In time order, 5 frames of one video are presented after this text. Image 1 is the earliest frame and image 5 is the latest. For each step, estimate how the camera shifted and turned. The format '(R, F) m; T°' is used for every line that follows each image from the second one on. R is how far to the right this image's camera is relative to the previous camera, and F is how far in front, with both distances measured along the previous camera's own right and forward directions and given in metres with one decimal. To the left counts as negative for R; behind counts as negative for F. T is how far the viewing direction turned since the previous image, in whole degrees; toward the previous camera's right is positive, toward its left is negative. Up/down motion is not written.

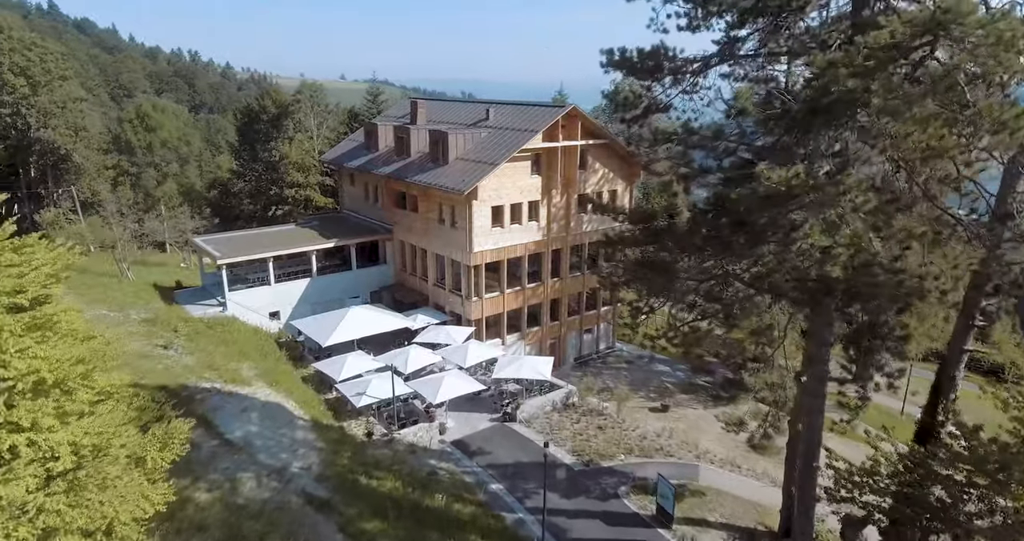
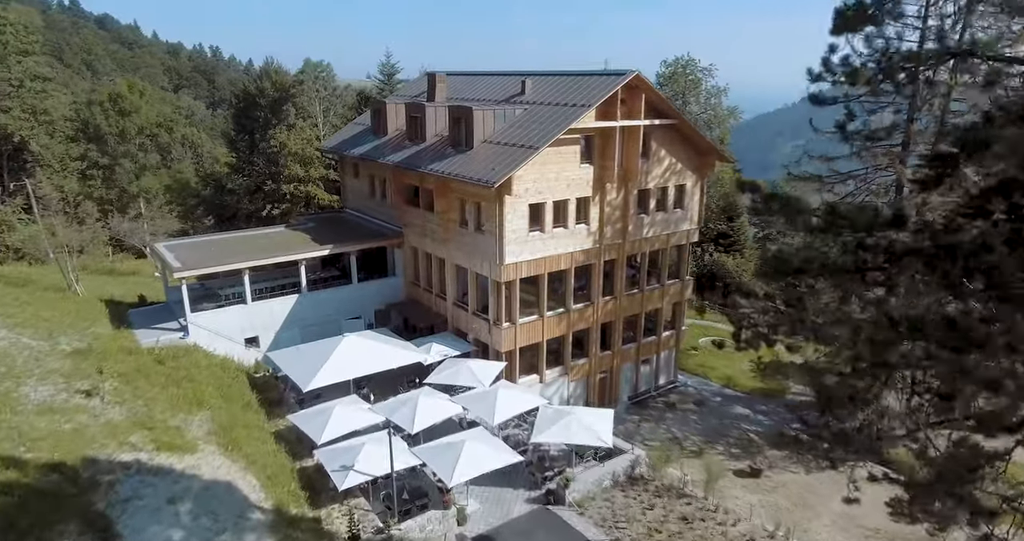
(-0.7, +7.5) m; -2°
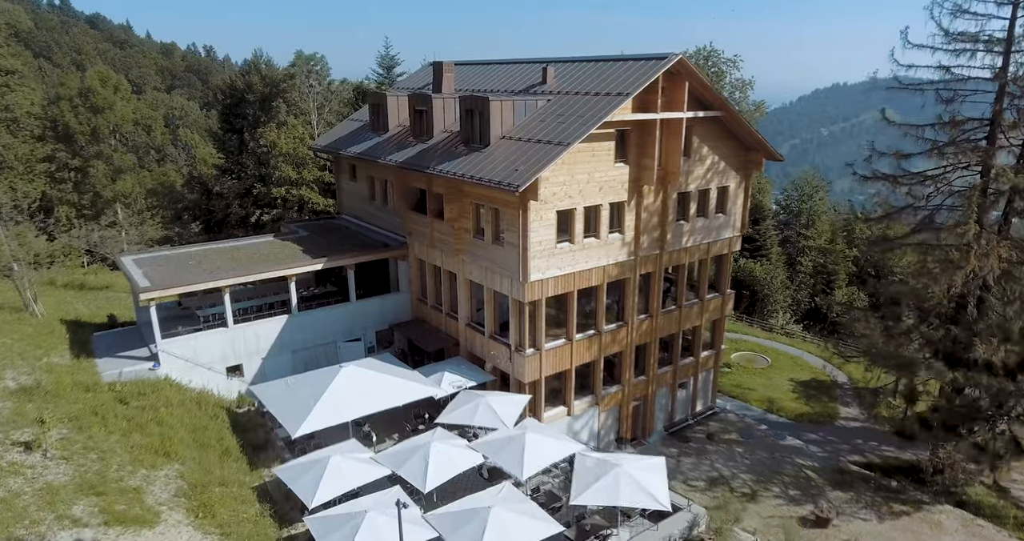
(-0.9, +3.5) m; 0°
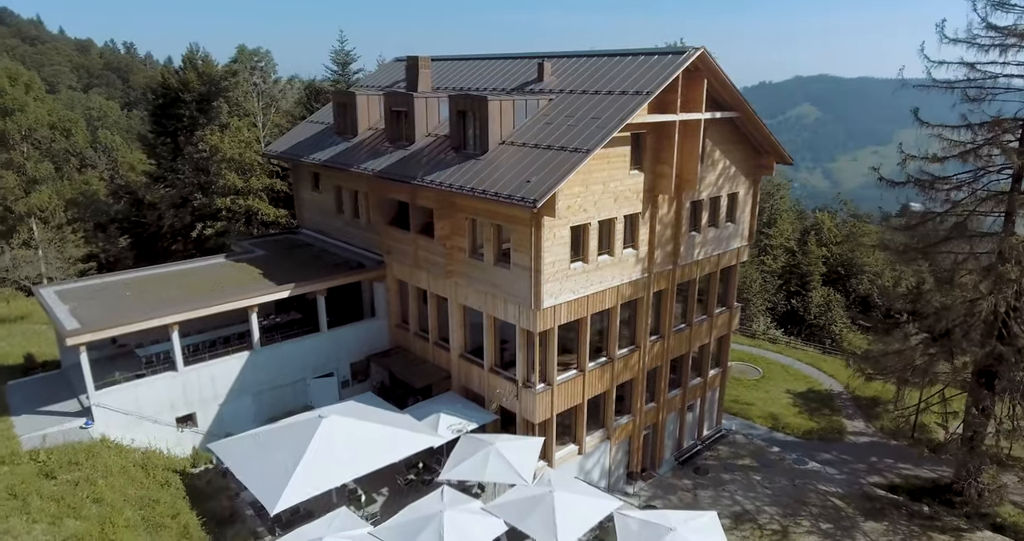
(-1.8, +2.8) m; +5°
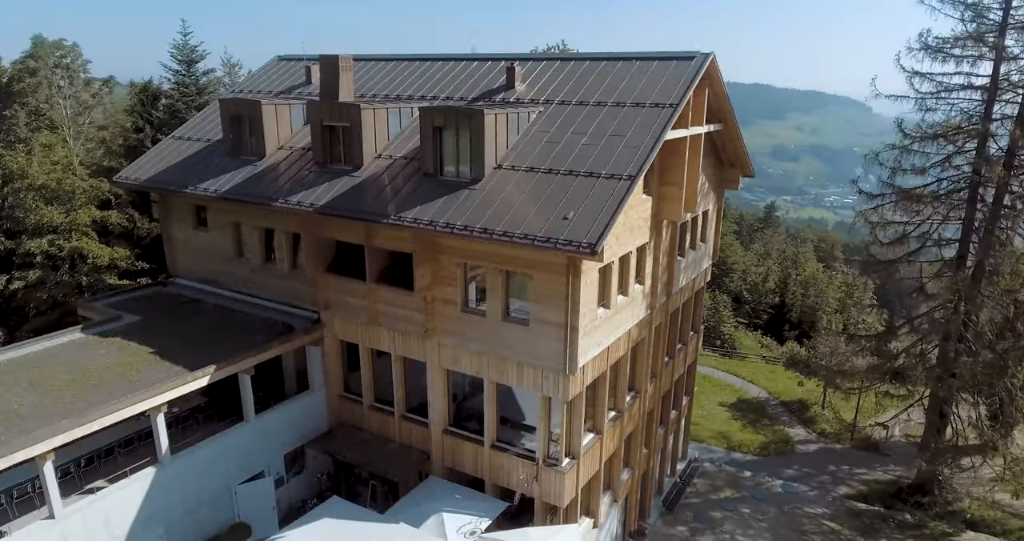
(-4.4, +4.3) m; +16°
